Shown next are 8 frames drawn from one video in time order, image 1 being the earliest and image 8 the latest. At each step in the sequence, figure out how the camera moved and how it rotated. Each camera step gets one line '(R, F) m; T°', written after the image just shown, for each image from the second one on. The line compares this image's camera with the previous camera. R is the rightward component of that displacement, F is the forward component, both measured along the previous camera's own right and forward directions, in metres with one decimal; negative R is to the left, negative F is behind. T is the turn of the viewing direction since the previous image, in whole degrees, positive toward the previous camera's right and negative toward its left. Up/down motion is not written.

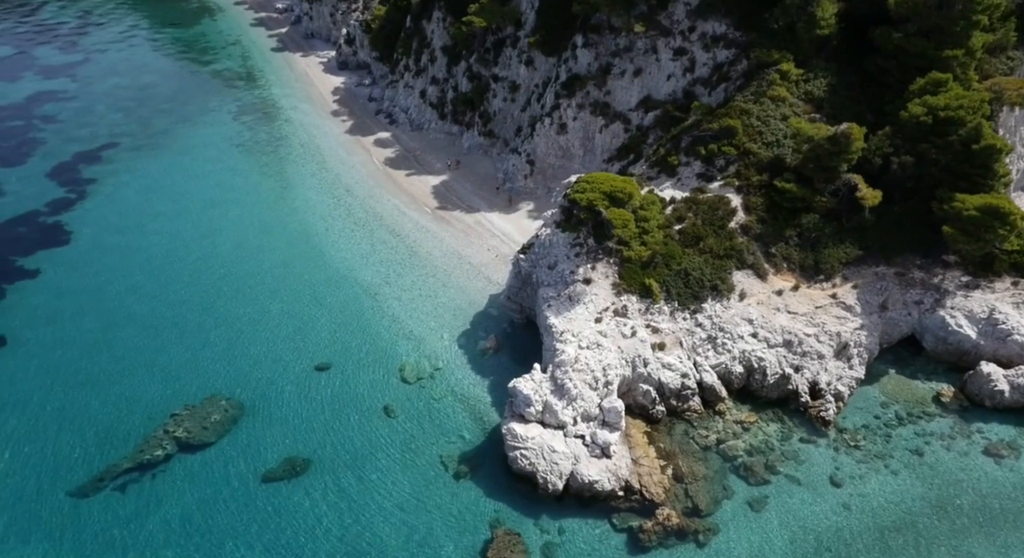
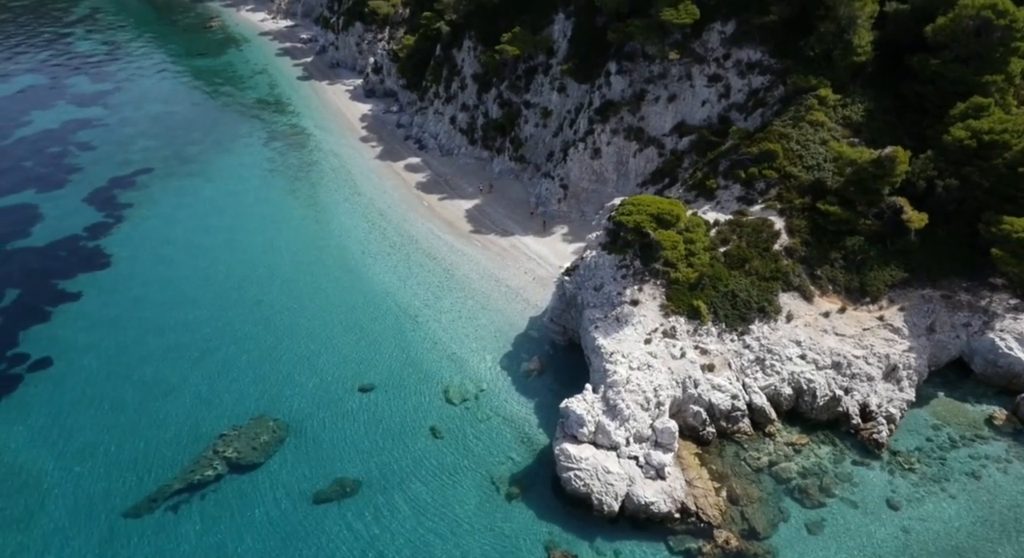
(-1.8, -0.2) m; 0°
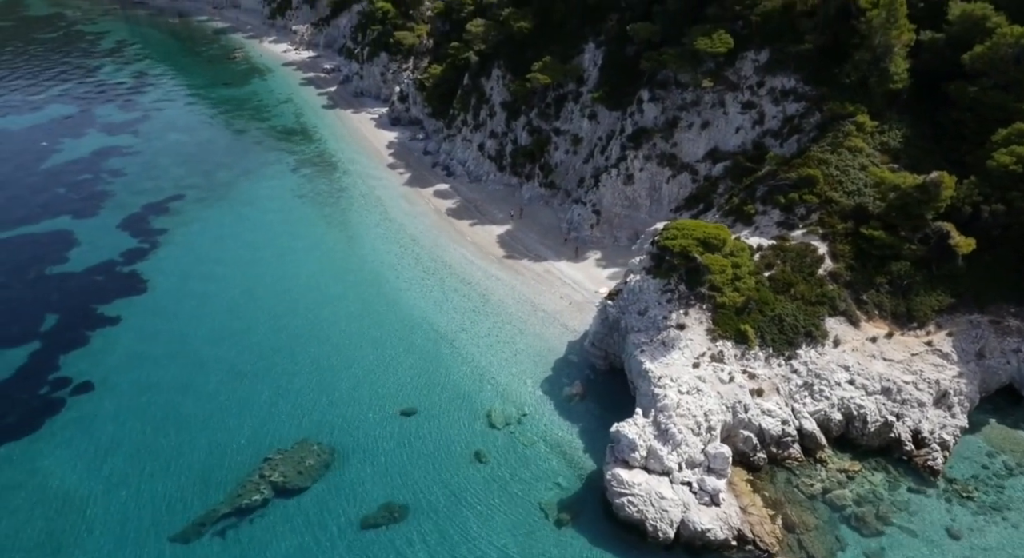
(-1.7, -0.1) m; 0°
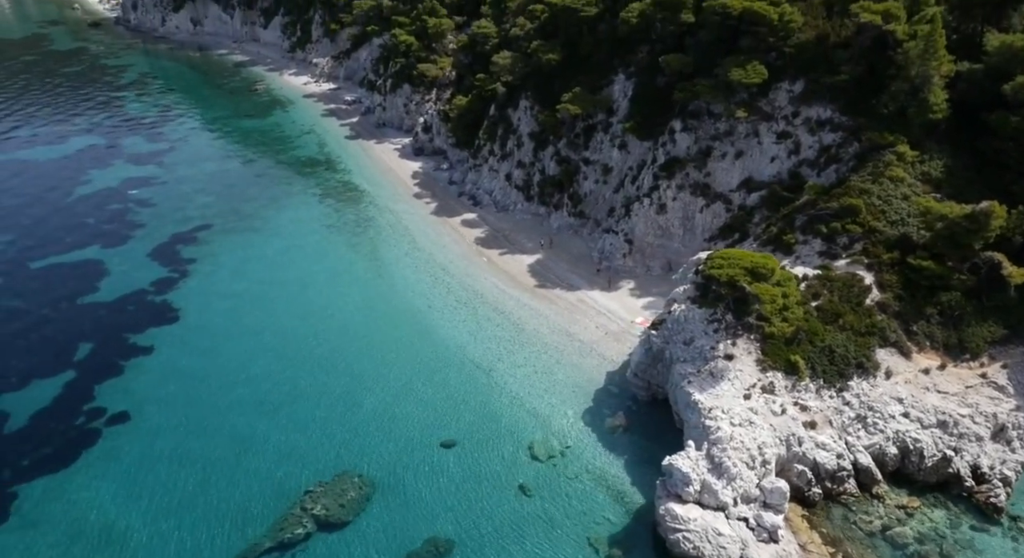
(-1.7, +0.2) m; 0°
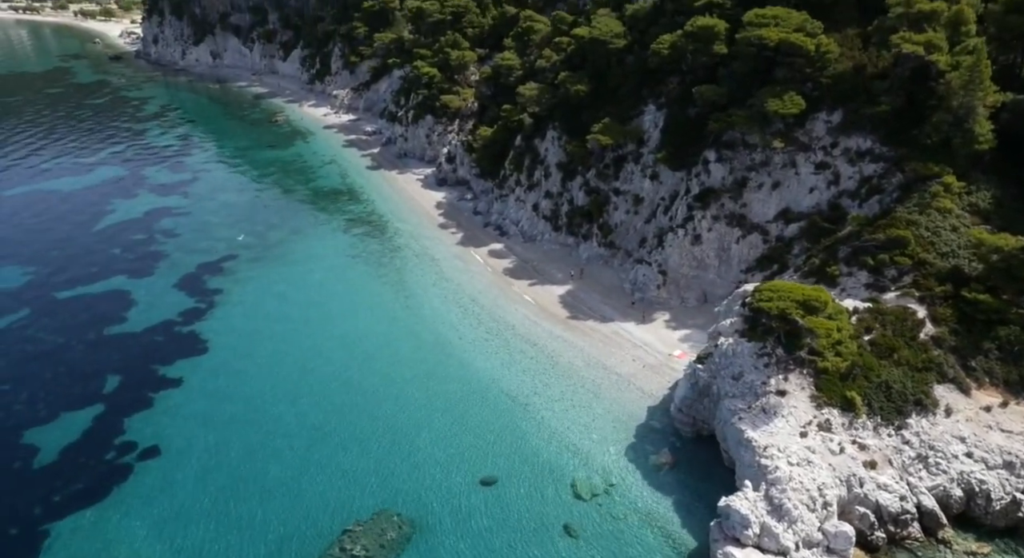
(-1.6, +0.5) m; -1°
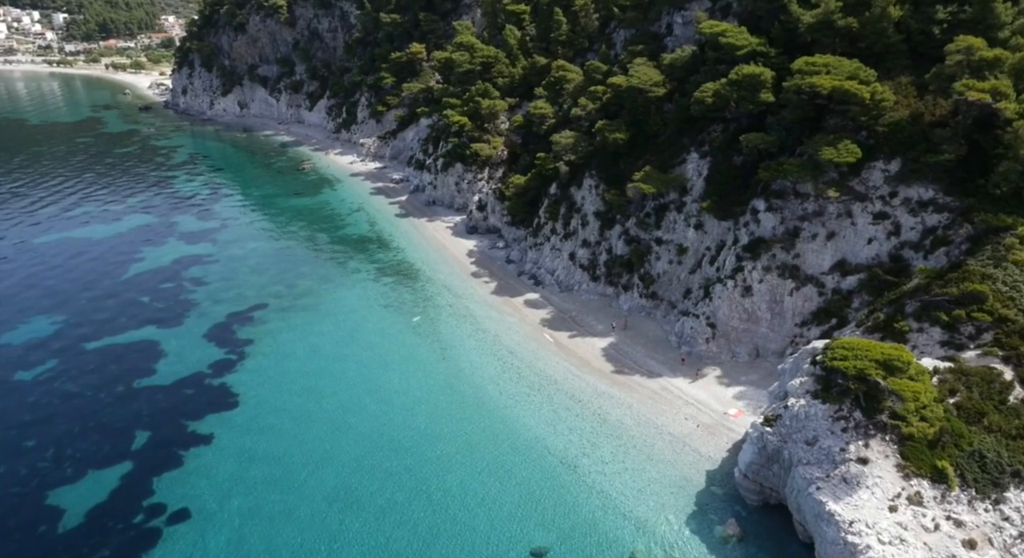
(-1.7, +1.3) m; -1°
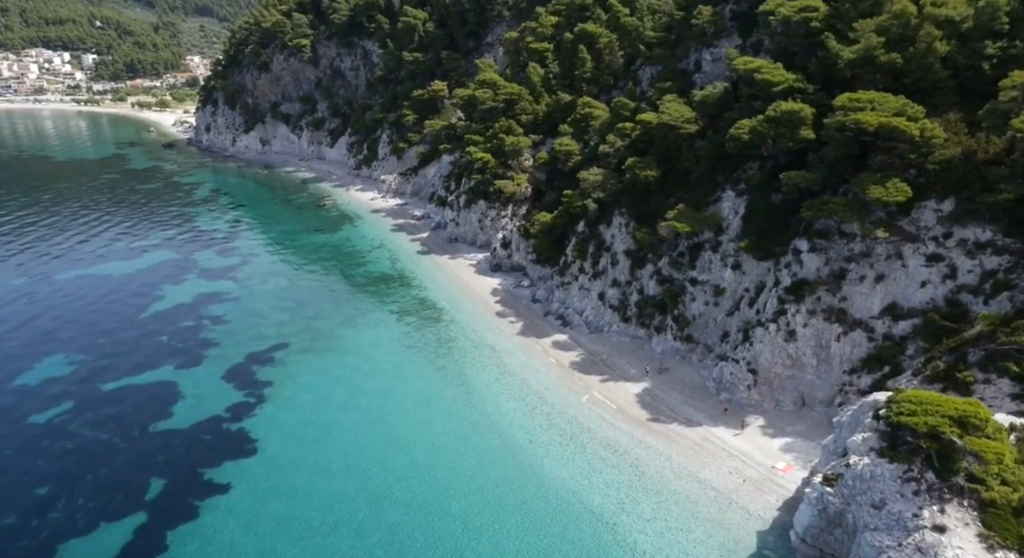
(-1.0, +1.4) m; -1°
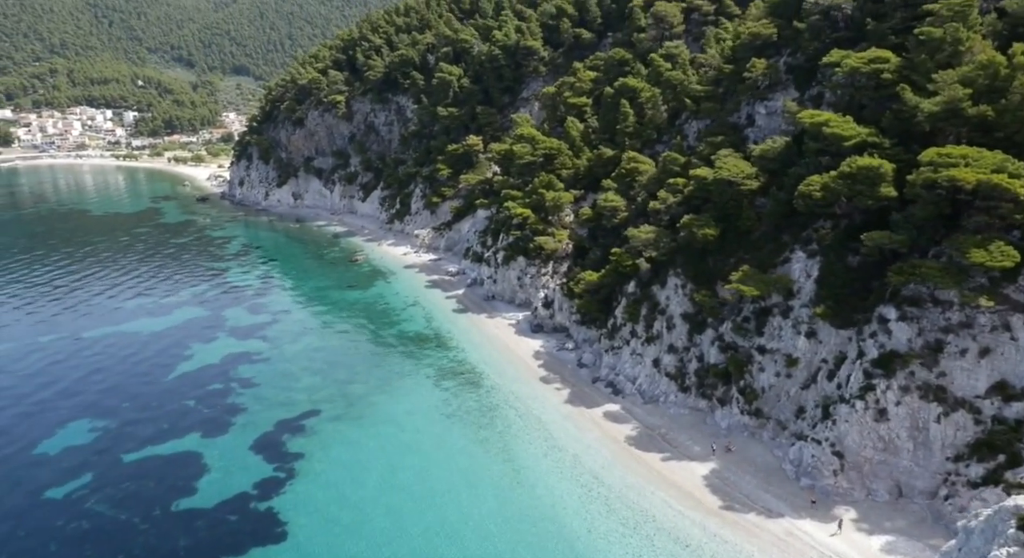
(-1.7, +2.8) m; -2°
